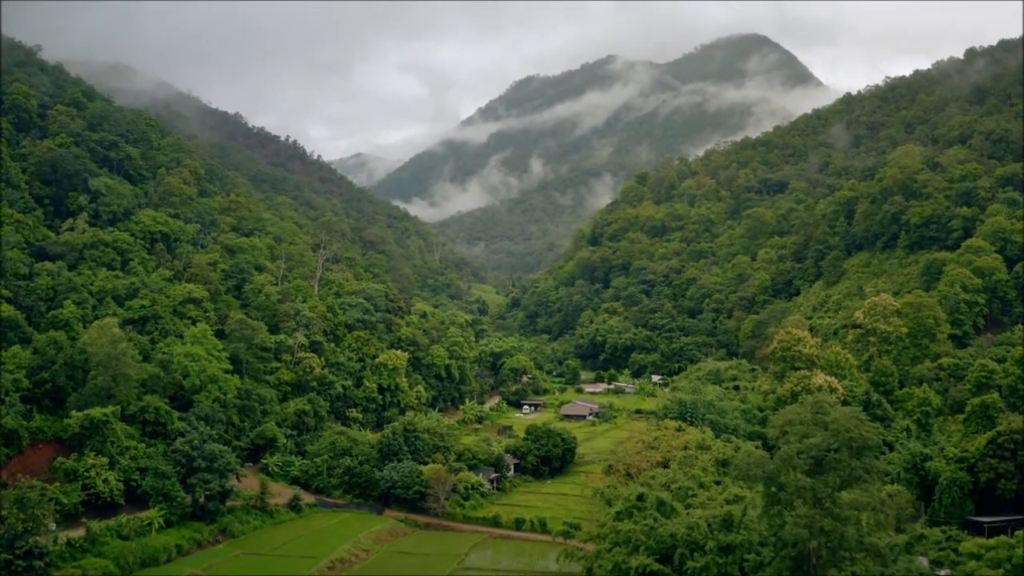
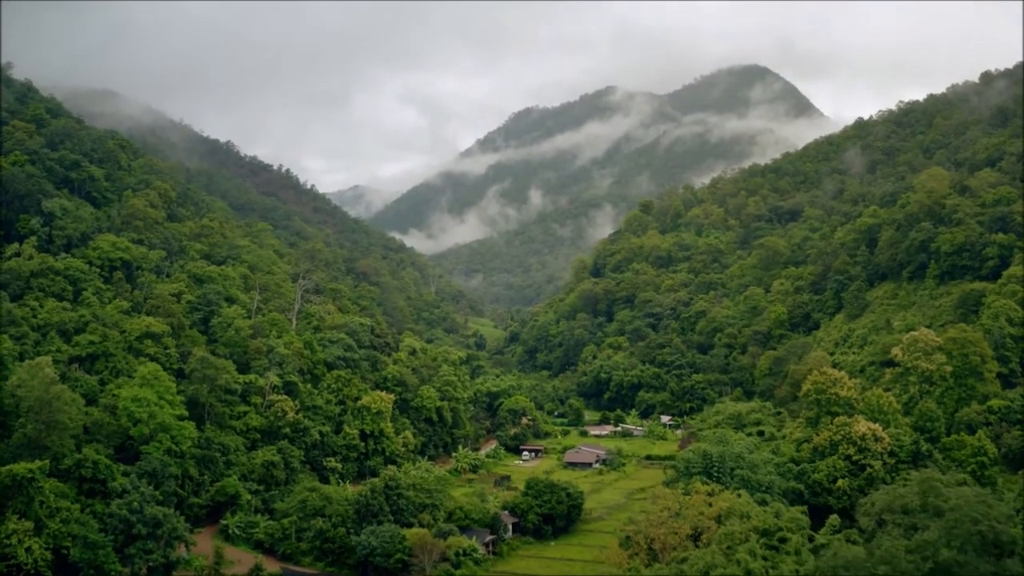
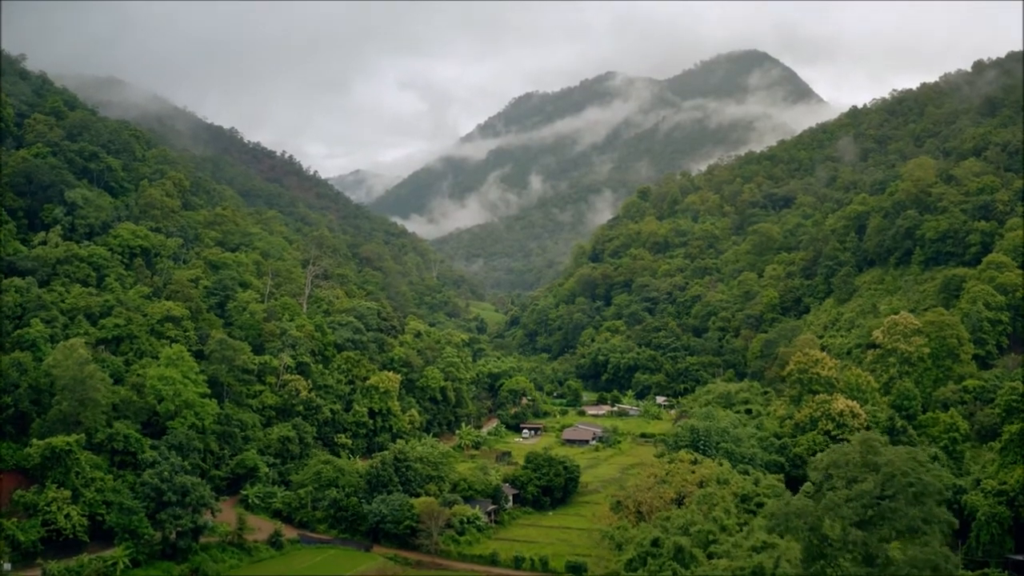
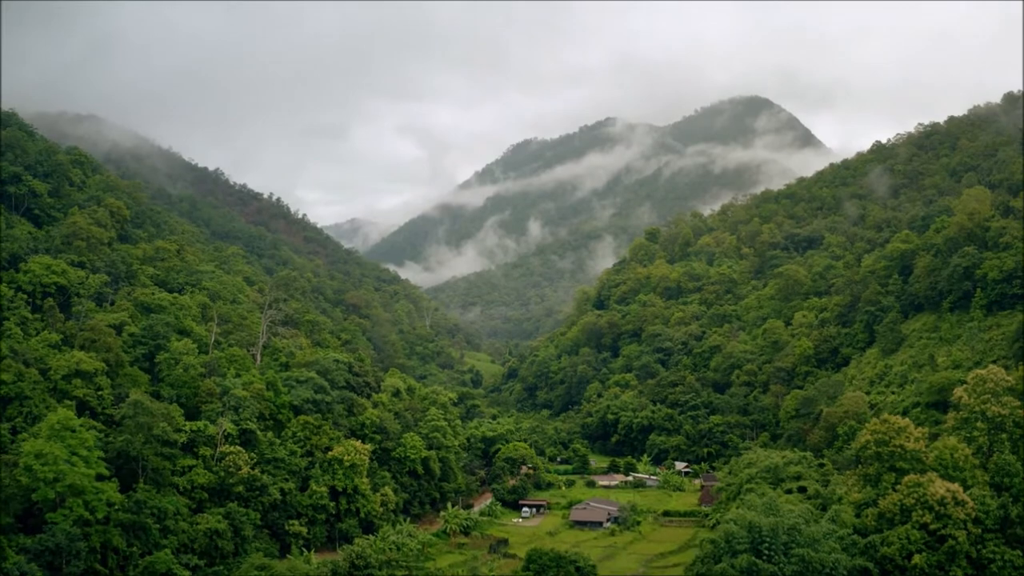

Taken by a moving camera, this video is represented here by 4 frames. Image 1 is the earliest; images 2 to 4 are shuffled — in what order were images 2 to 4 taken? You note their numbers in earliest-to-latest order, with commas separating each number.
3, 2, 4
